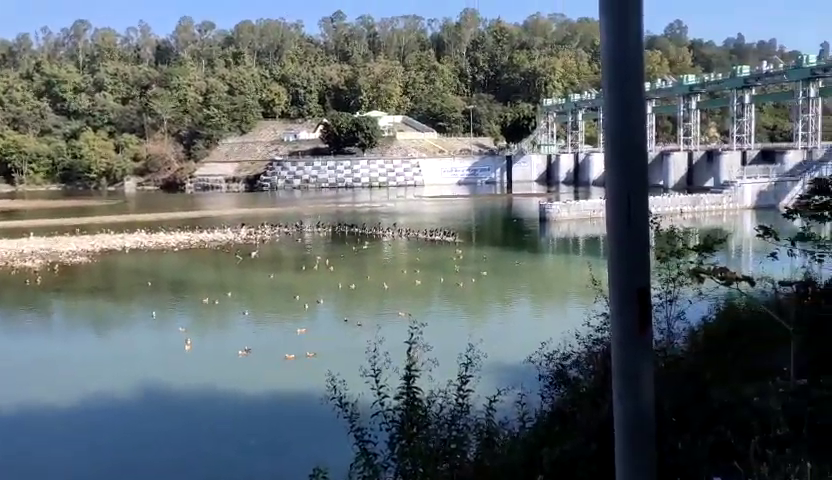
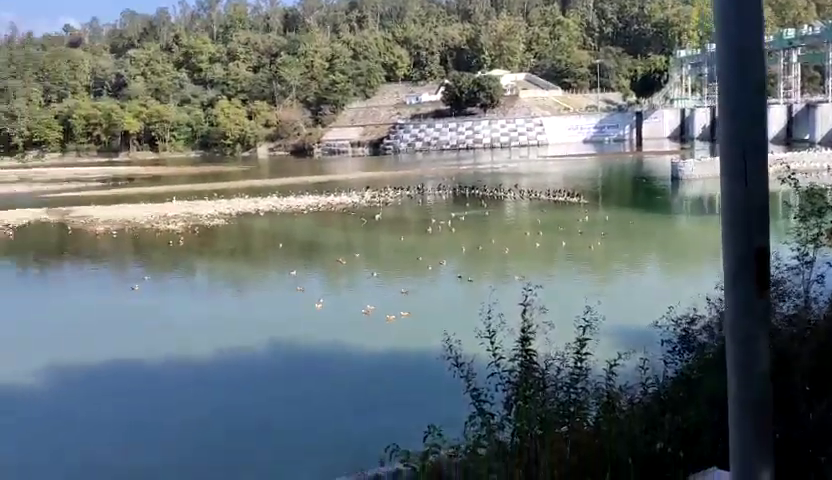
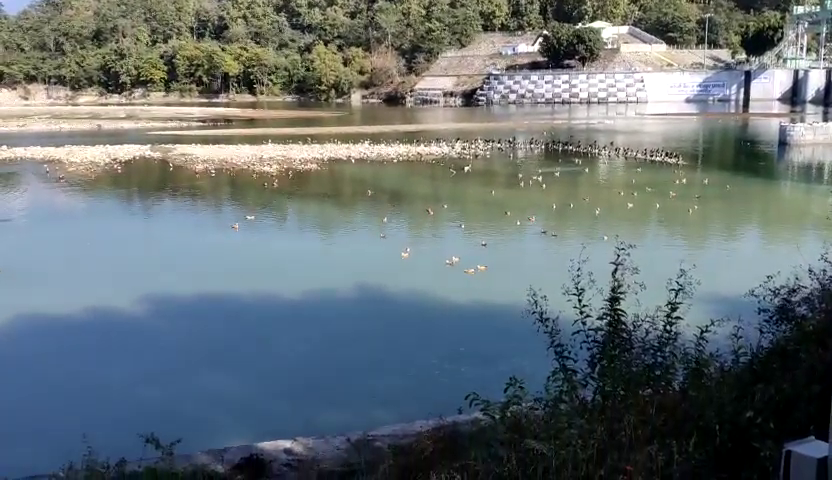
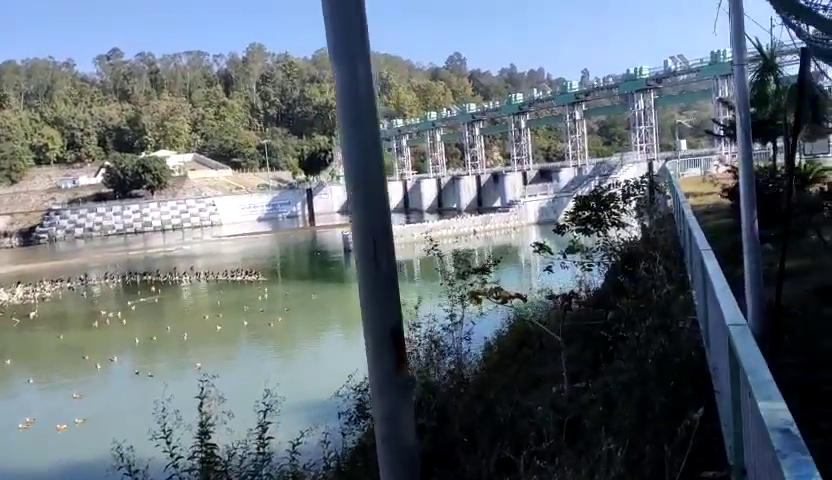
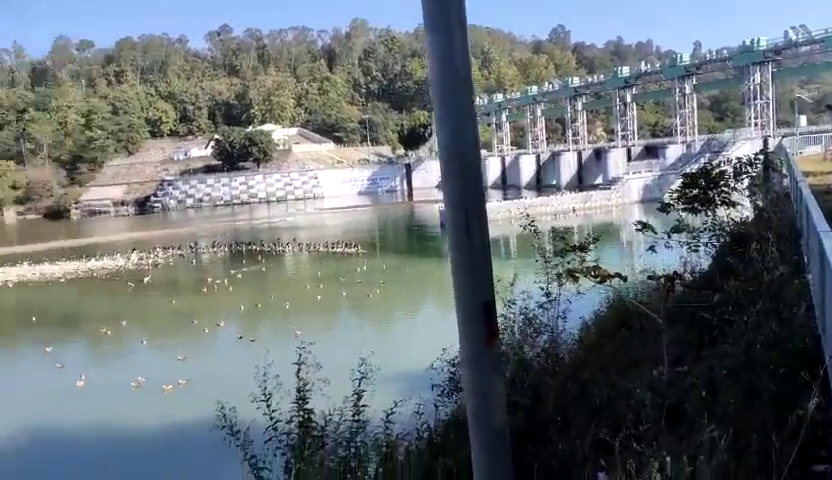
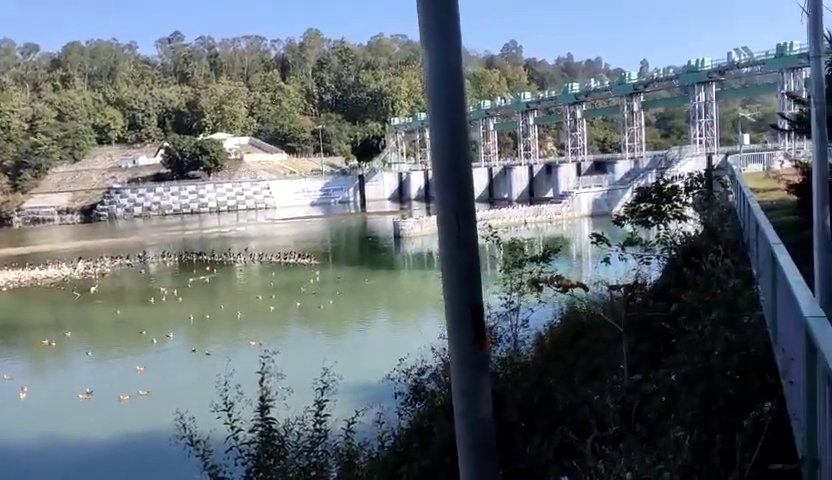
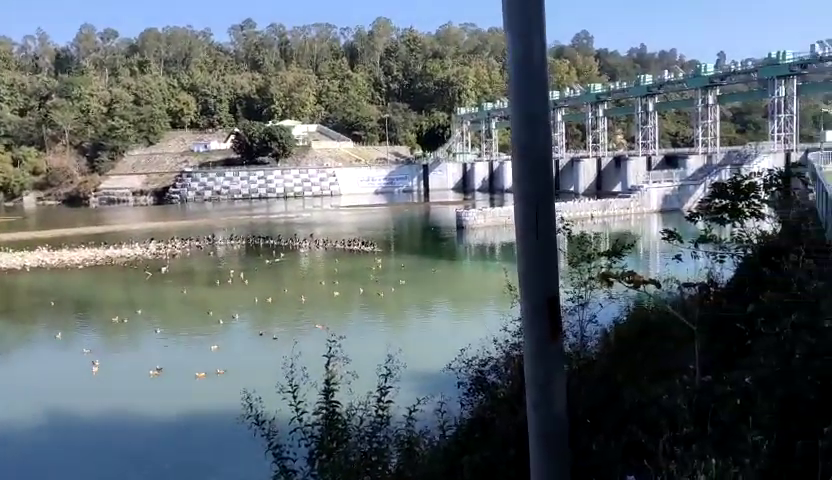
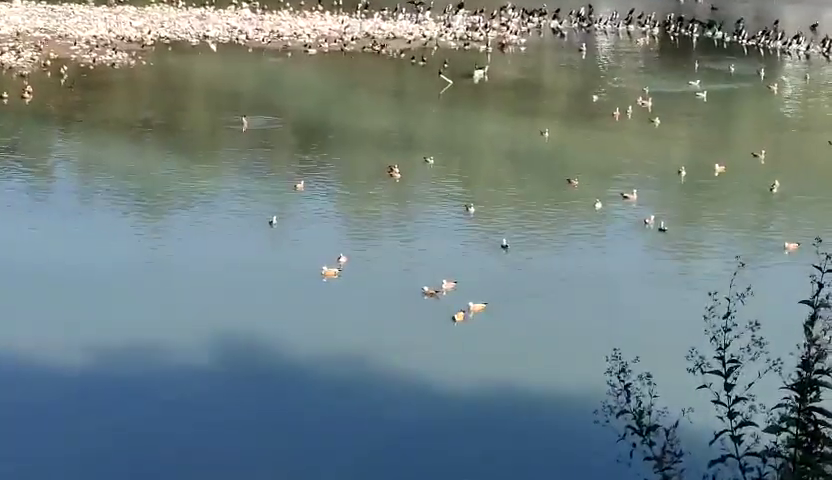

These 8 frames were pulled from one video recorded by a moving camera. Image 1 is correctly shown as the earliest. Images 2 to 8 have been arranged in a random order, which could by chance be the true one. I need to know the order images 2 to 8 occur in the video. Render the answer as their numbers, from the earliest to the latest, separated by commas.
7, 6, 4, 5, 2, 3, 8
